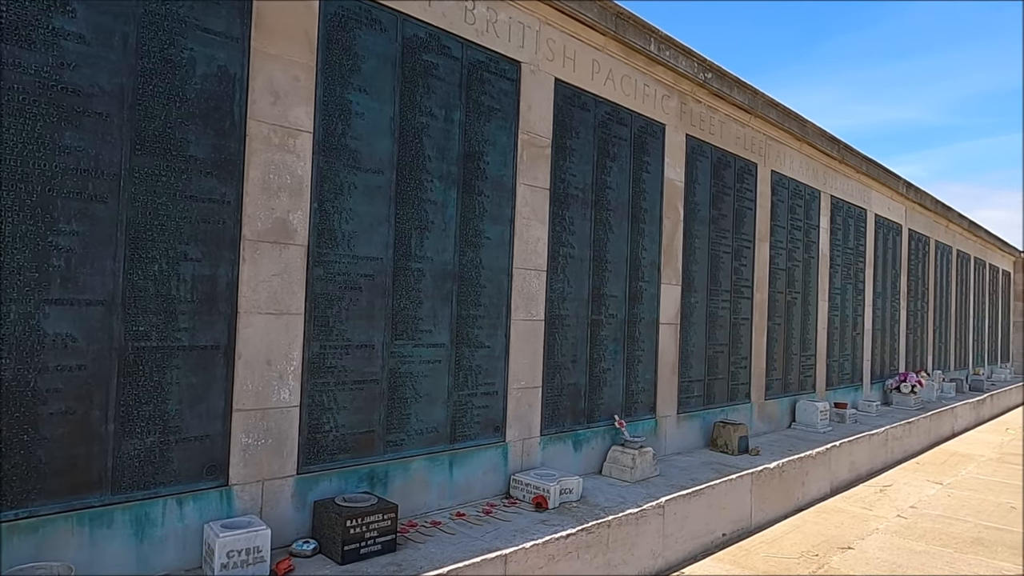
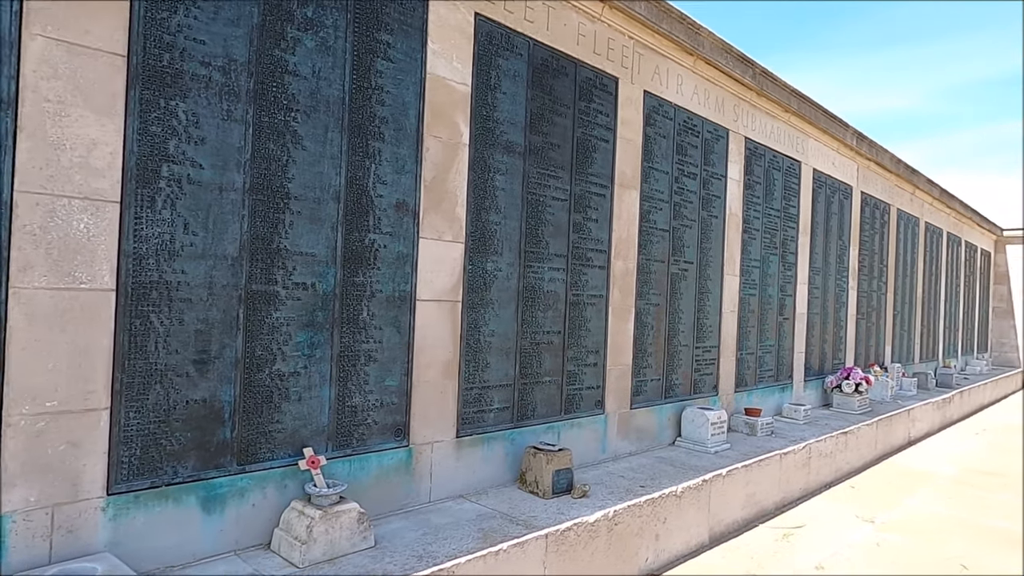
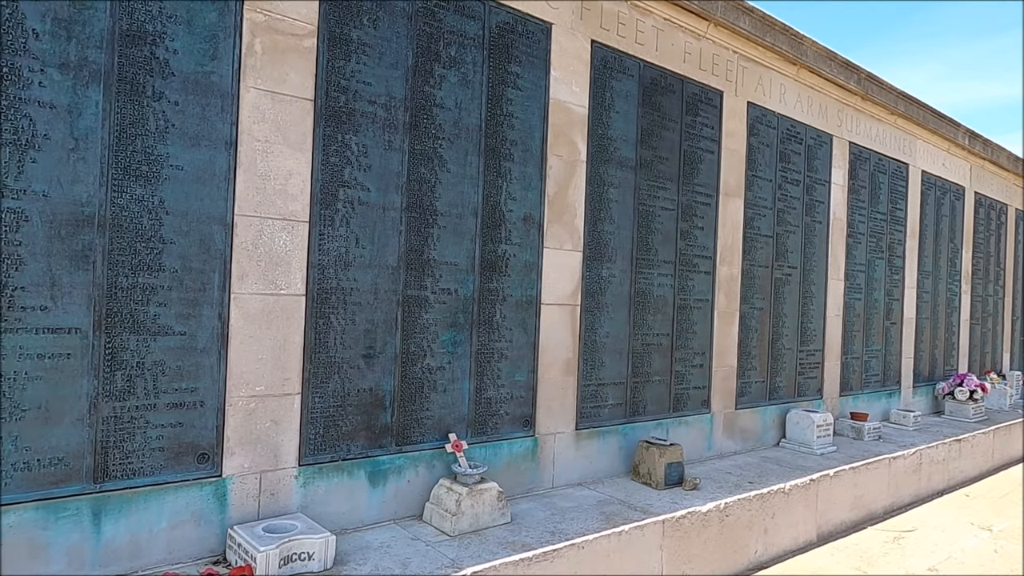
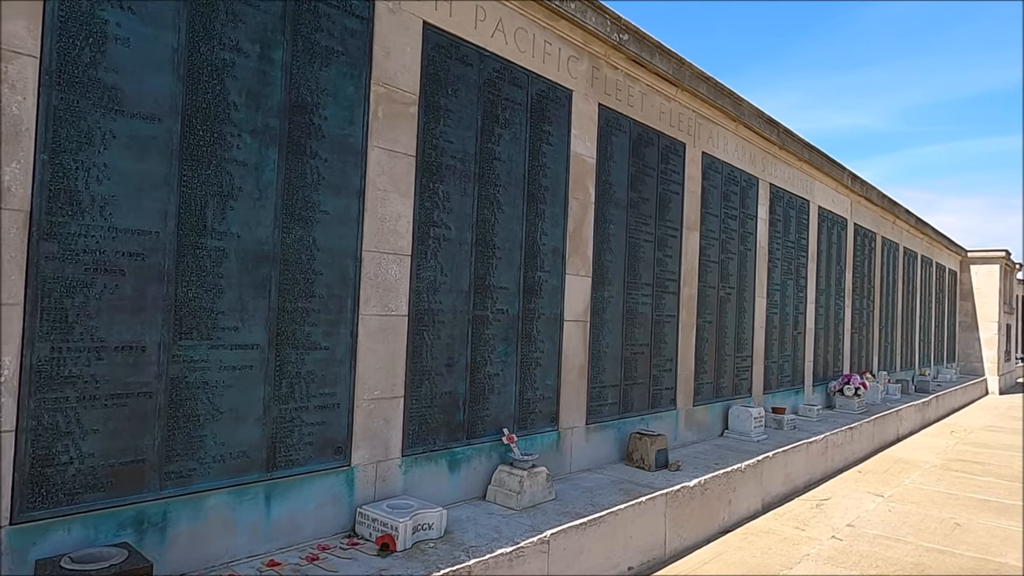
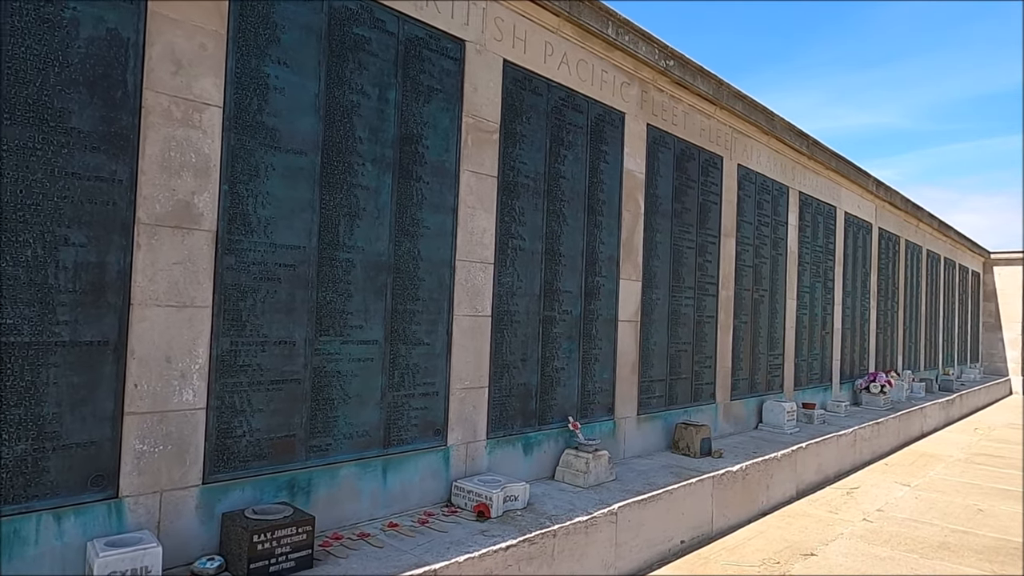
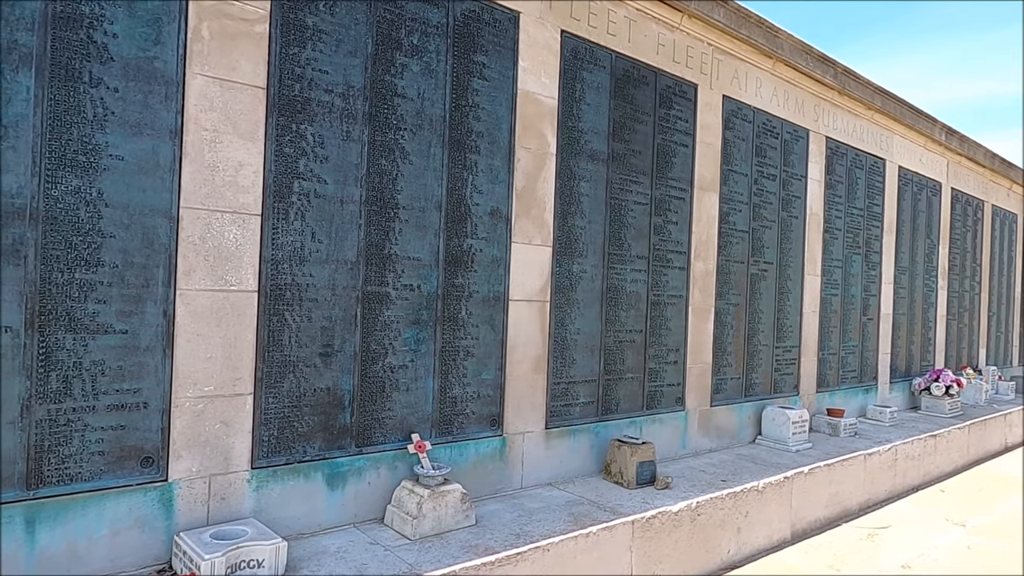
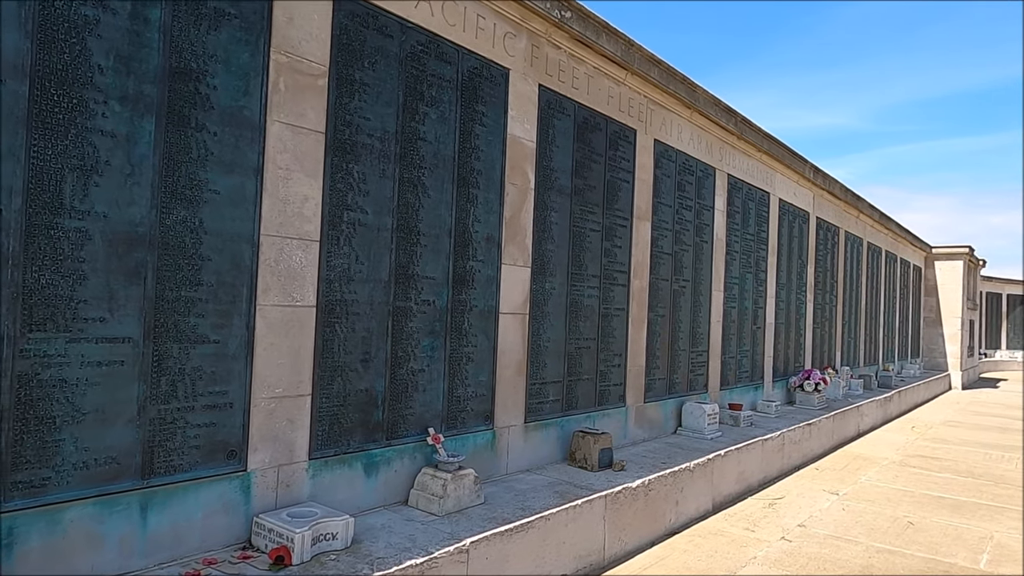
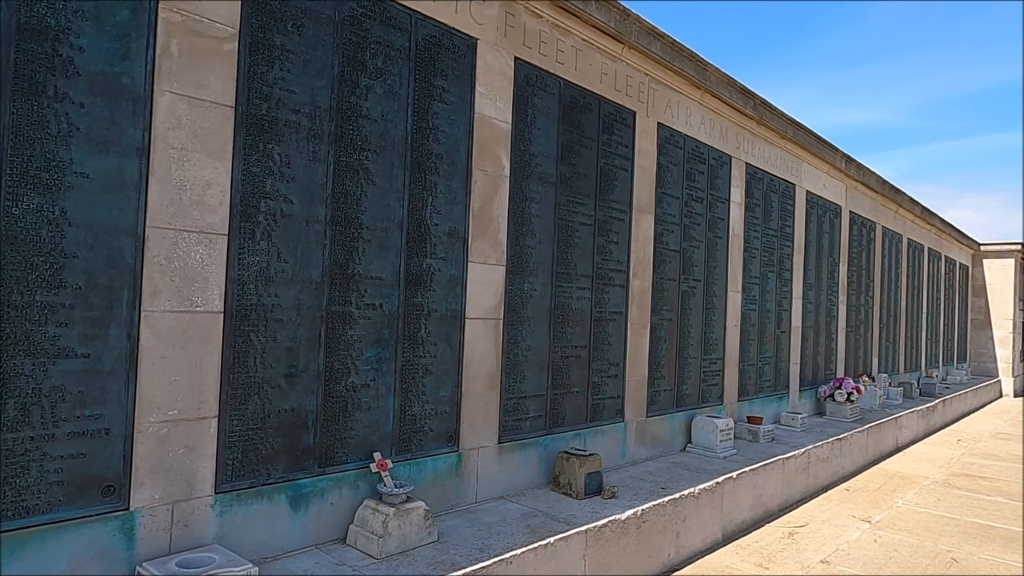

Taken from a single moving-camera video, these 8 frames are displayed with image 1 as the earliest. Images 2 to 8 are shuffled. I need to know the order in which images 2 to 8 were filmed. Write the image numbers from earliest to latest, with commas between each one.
5, 4, 7, 8, 3, 6, 2
